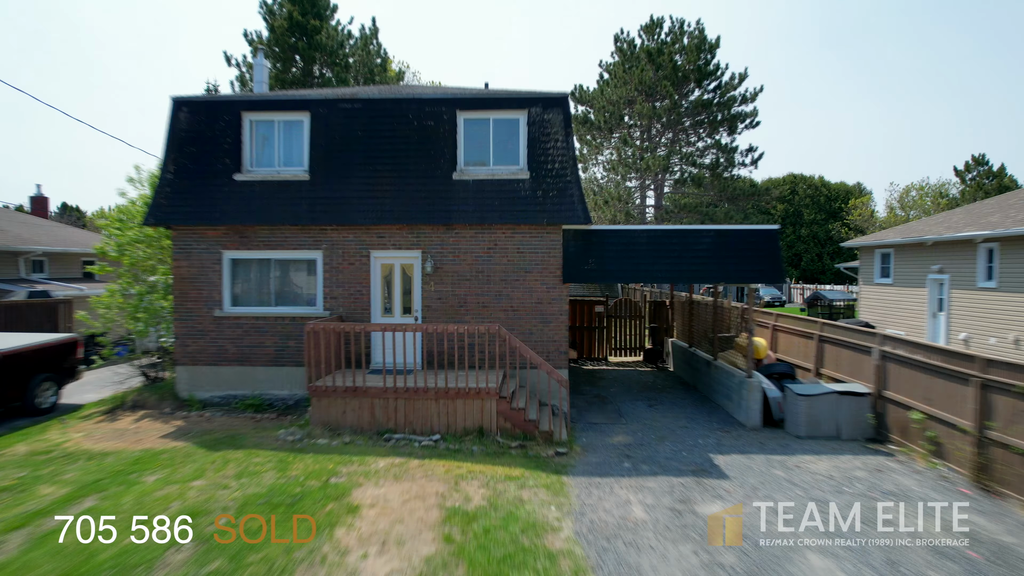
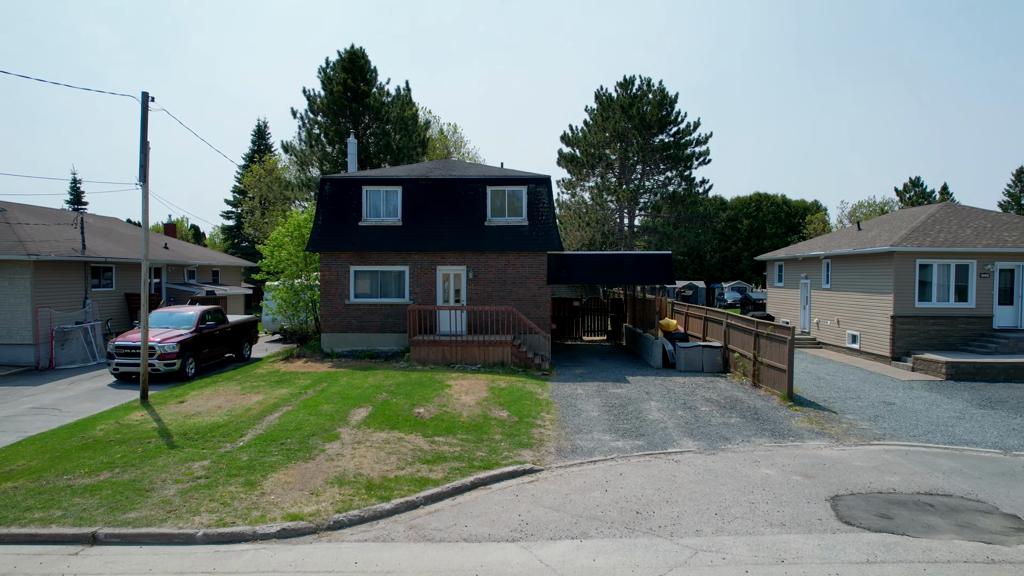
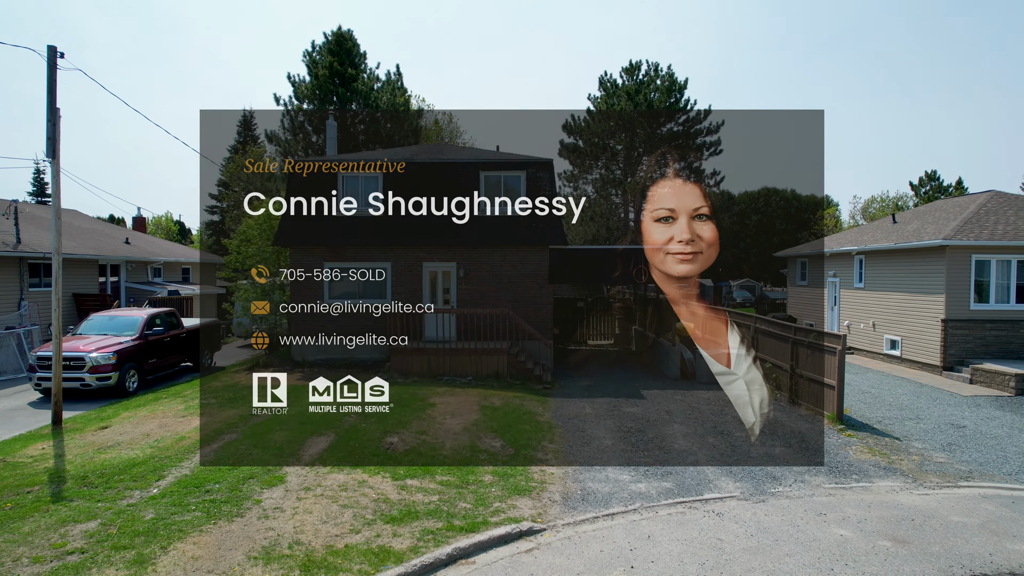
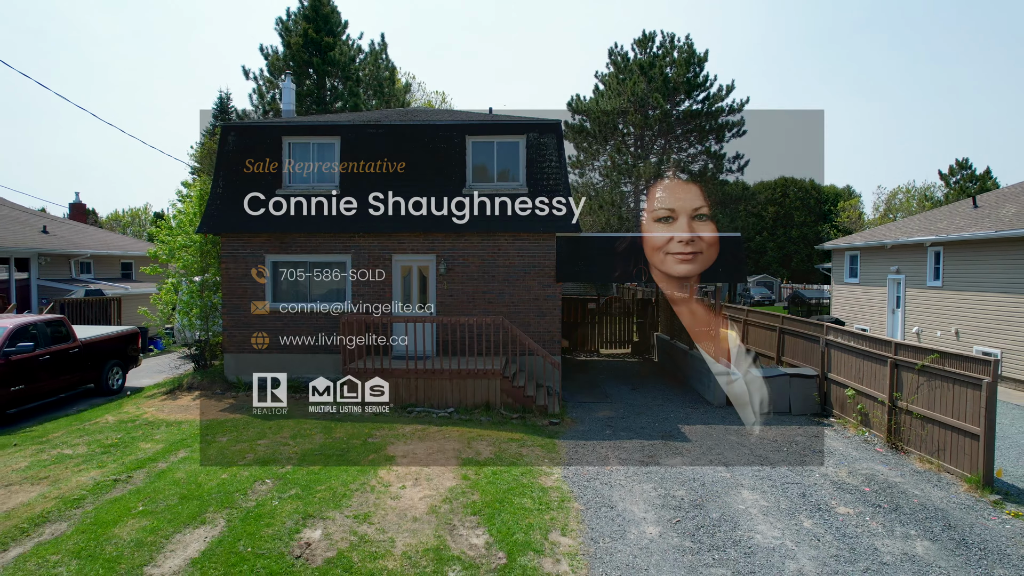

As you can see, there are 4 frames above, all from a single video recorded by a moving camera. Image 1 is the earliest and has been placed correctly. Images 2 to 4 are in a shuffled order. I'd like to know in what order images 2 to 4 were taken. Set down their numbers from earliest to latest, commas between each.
4, 3, 2
